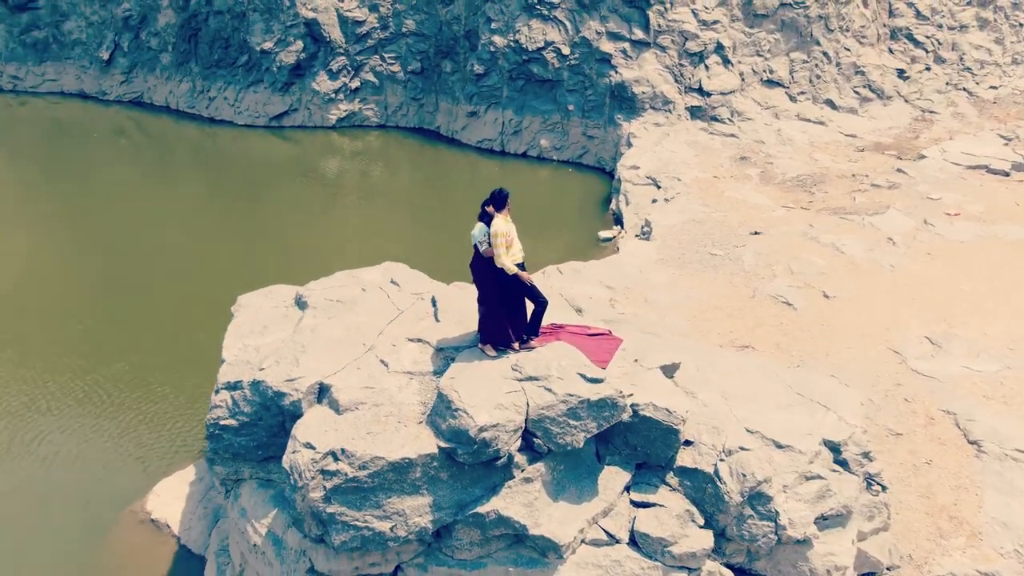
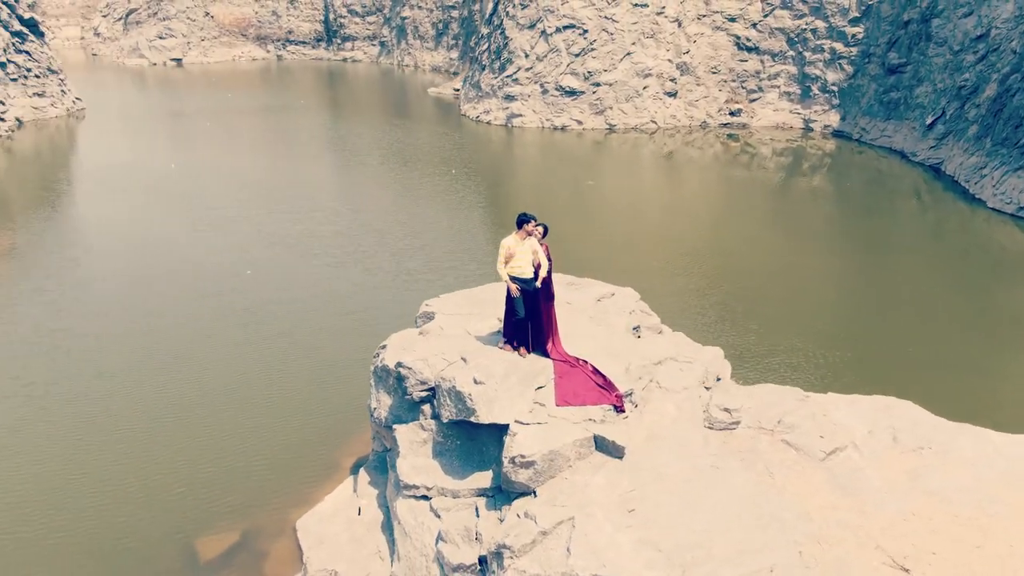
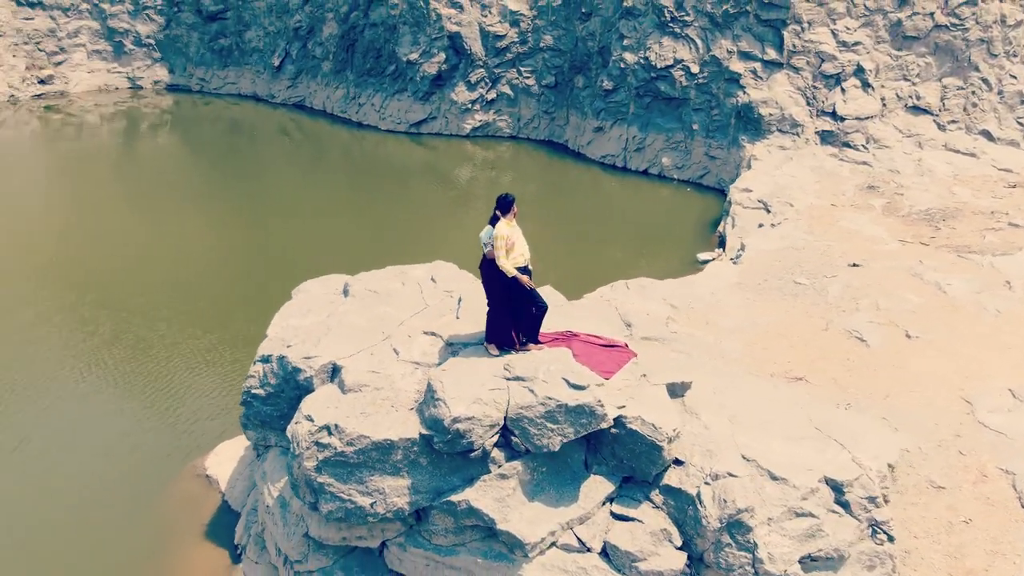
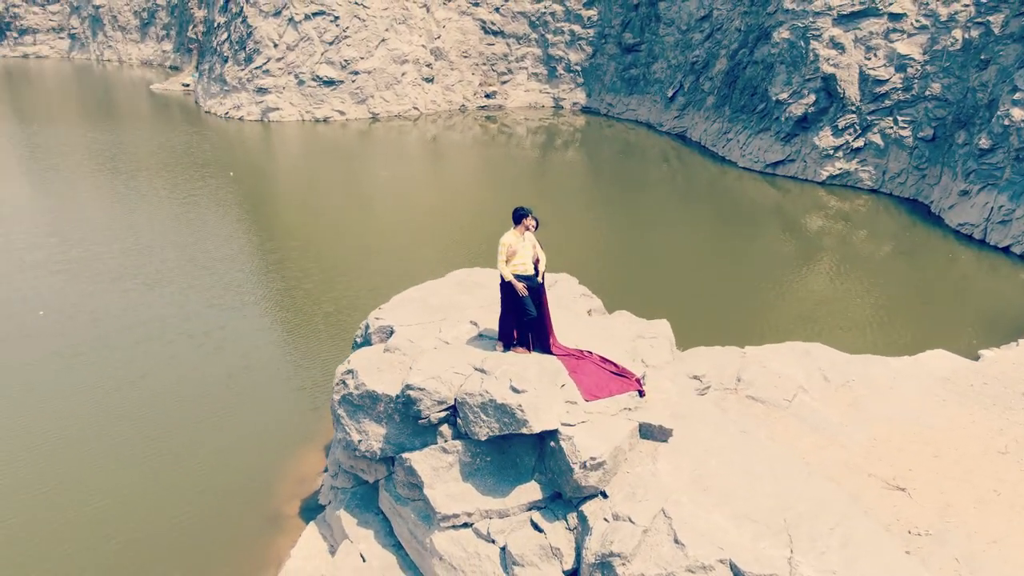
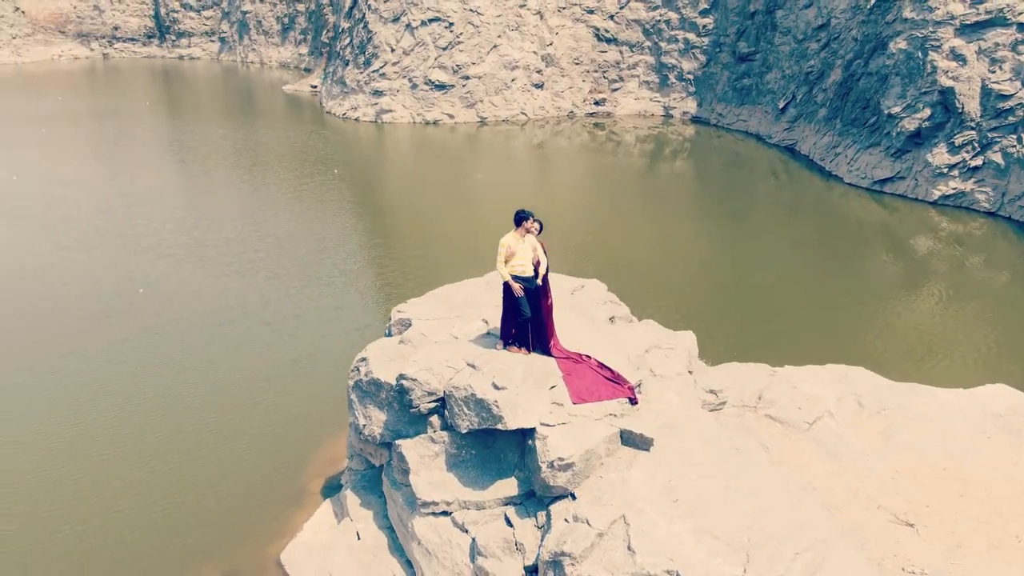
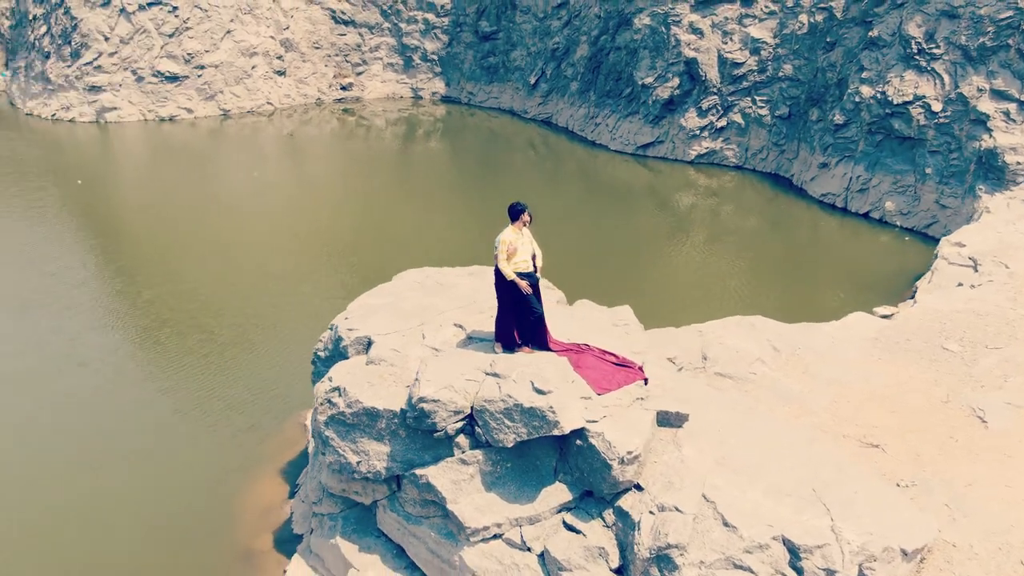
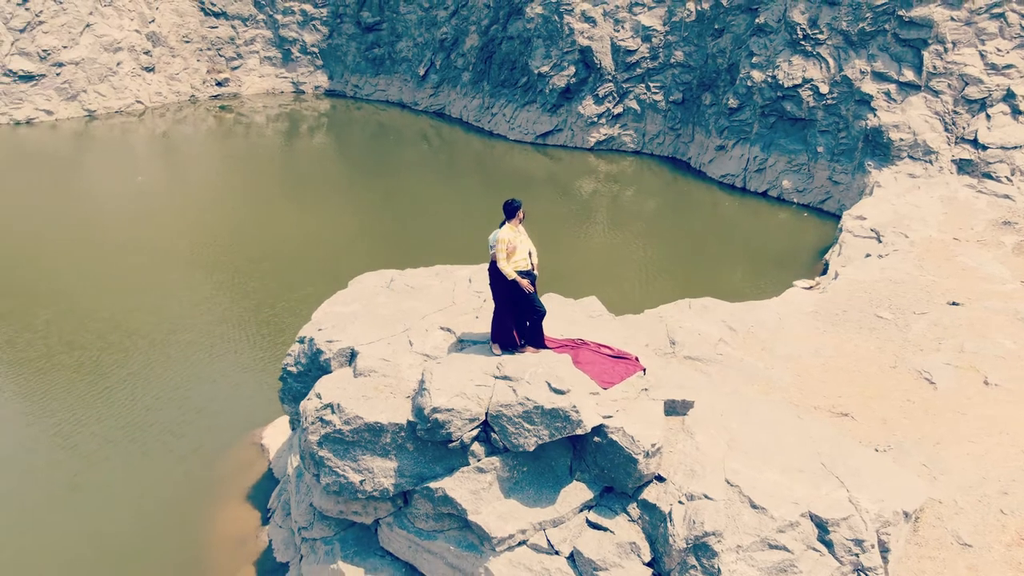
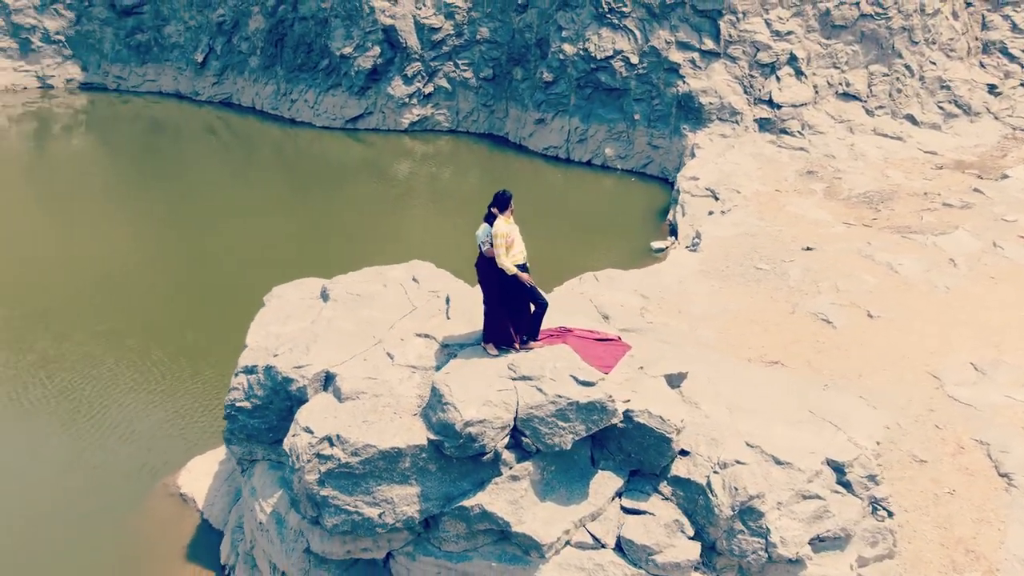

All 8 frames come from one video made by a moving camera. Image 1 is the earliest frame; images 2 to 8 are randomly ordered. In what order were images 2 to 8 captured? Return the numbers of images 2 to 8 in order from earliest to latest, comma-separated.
8, 3, 7, 6, 4, 5, 2
